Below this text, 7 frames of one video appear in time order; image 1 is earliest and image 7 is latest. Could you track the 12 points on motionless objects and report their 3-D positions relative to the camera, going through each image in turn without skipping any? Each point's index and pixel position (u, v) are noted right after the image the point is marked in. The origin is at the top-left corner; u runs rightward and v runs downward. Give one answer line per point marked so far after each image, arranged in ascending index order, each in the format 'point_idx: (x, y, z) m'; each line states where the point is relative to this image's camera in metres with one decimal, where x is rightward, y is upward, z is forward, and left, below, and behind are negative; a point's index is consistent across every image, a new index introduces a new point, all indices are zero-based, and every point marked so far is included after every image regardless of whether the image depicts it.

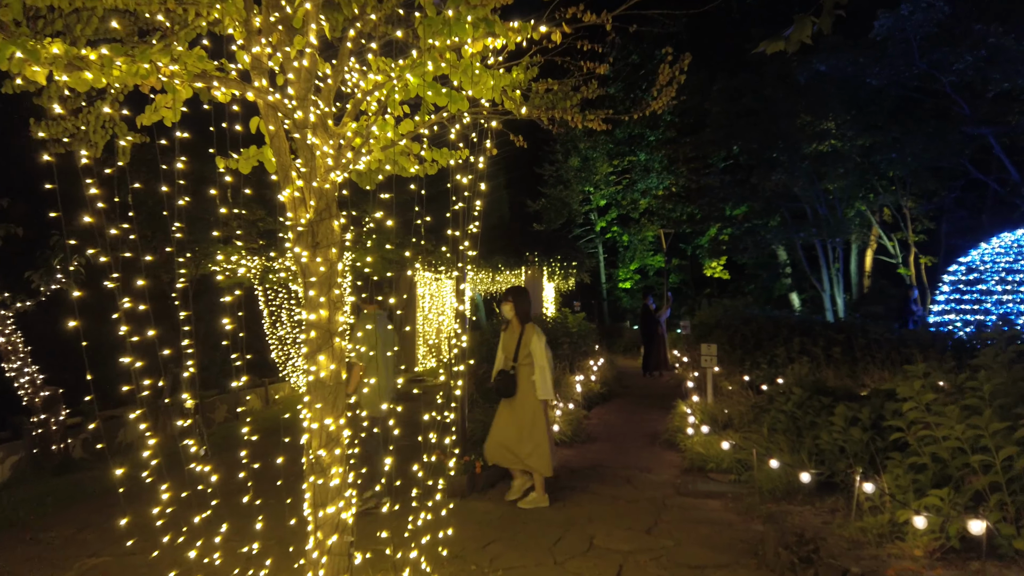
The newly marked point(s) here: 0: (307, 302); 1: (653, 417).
0: (-1.0, -0.1, +3.5) m
1: (+2.0, -1.9, +10.1) m
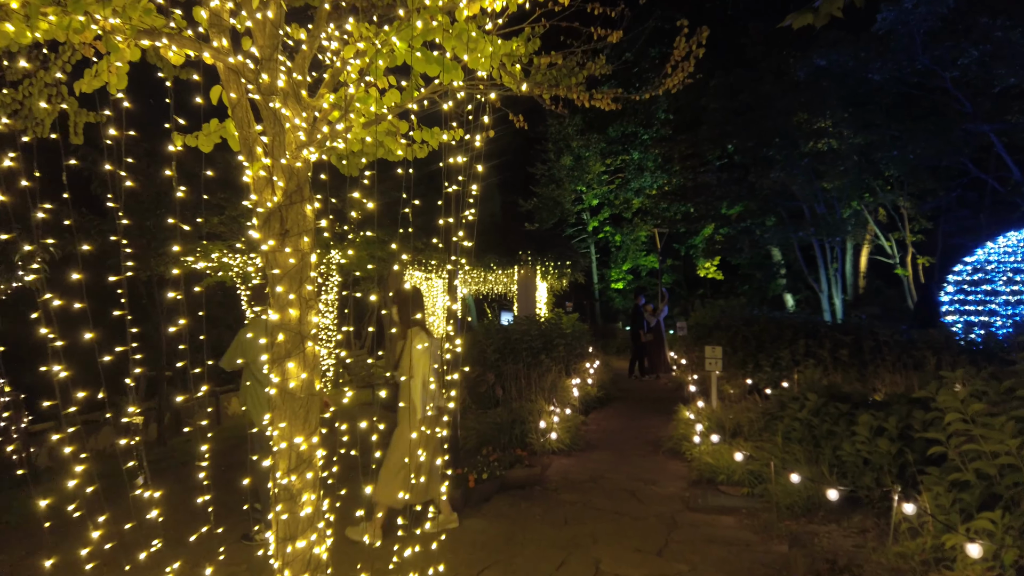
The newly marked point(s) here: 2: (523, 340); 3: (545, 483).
0: (-1.0, -0.1, +3.0) m
1: (+2.0, -1.8, +9.6) m
2: (+0.2, -0.8, +10.3) m
3: (+0.3, -1.8, +6.5) m
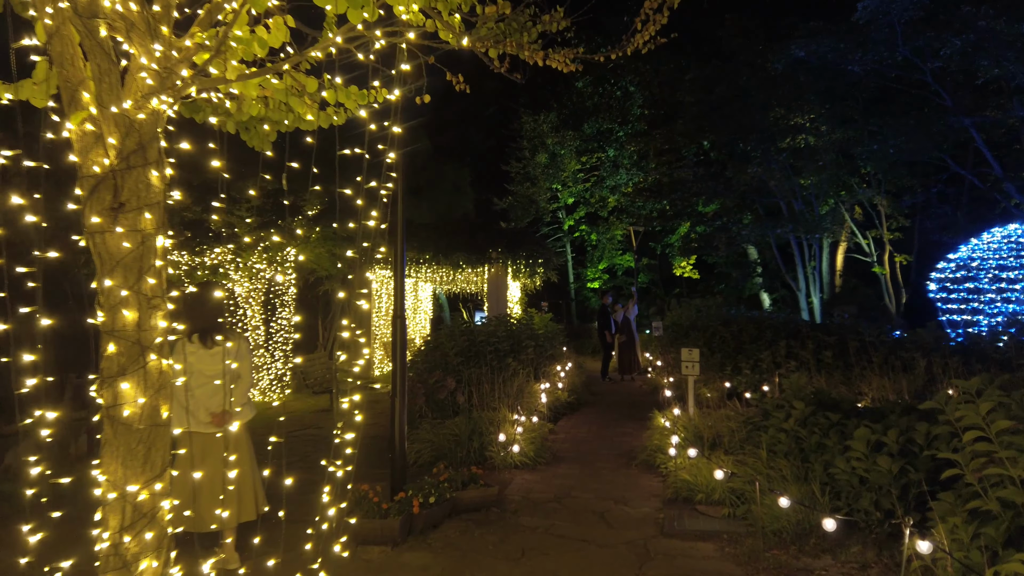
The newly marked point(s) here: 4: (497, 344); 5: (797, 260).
0: (-1.3, 0.0, +2.2) m
1: (+1.5, -1.8, +8.9) m
2: (-0.3, -0.7, +9.6) m
3: (-0.1, -1.8, +5.8) m
4: (-0.2, -0.8, +9.8) m
5: (+8.2, +0.8, +19.9) m
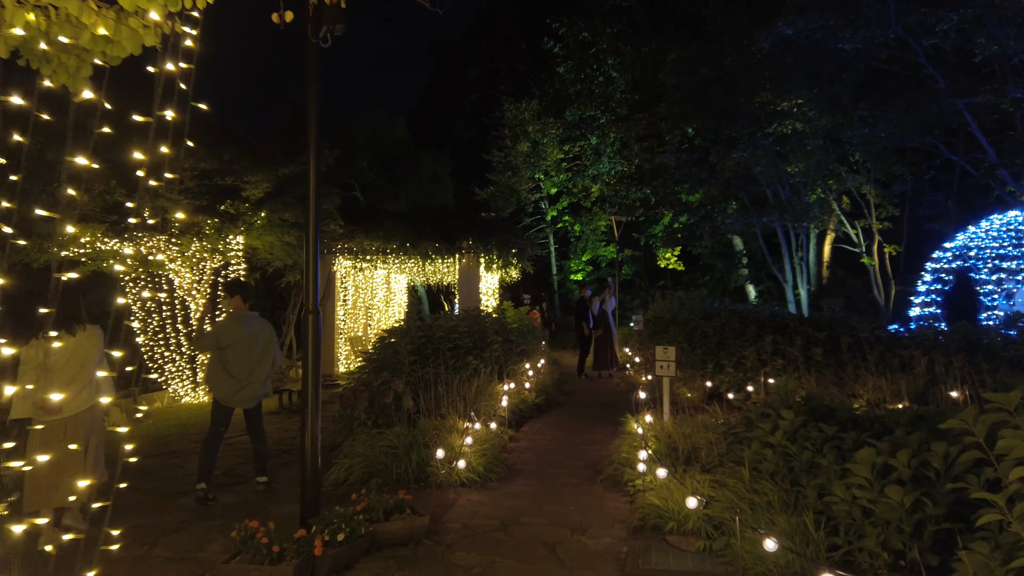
0: (-1.7, 0.0, +1.2) m
1: (+1.0, -1.7, +8.0) m
2: (-0.8, -0.6, +8.6) m
3: (-0.5, -1.7, +4.9) m
4: (-0.7, -0.7, +8.8) m
5: (+7.5, +1.0, +19.1) m
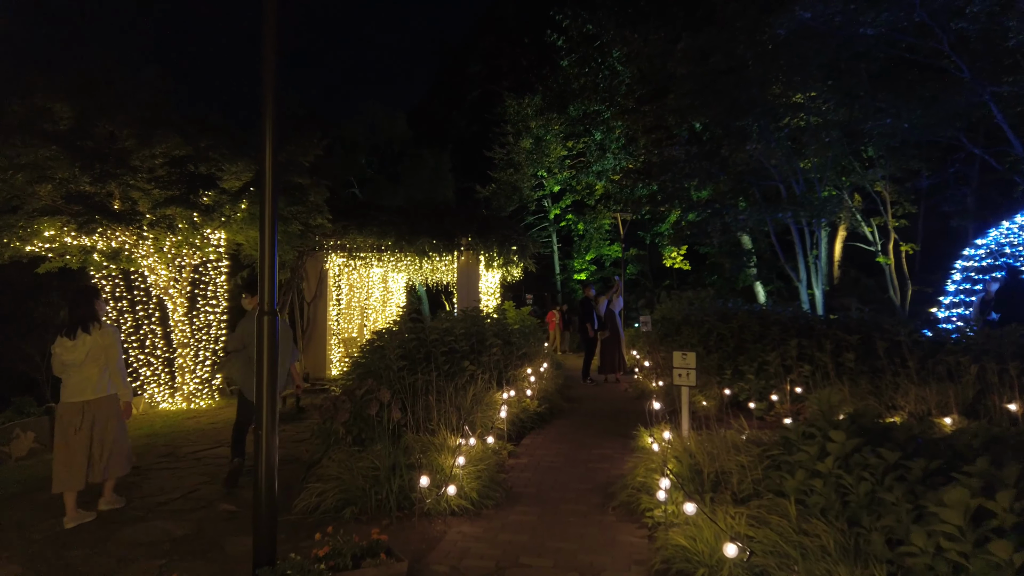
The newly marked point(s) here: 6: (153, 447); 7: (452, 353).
0: (-1.7, 0.0, +0.4) m
1: (+1.0, -1.7, +7.2) m
2: (-0.8, -0.6, +7.8) m
3: (-0.5, -1.7, +4.1) m
4: (-0.7, -0.6, +8.0) m
5: (+7.5, +1.0, +18.2) m
6: (-4.3, -1.9, +8.3) m
7: (-0.7, -0.7, +7.9) m
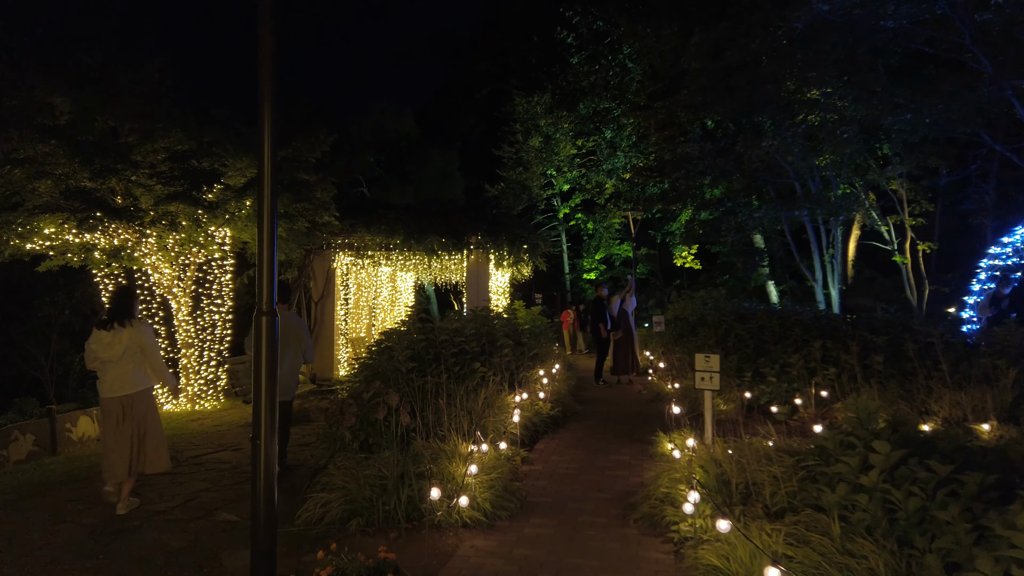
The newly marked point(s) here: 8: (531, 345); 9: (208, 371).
0: (-1.6, 0.0, +0.1) m
1: (+1.1, -1.7, +6.9) m
2: (-0.7, -0.6, +7.5) m
3: (-0.4, -1.7, +3.8) m
4: (-0.5, -0.6, +7.7) m
5: (+7.8, +1.1, +17.8) m
6: (-4.1, -1.9, +8.1) m
7: (-0.6, -0.7, +7.7) m
8: (+0.2, -0.8, +9.7) m
9: (-4.6, -1.3, +10.7) m
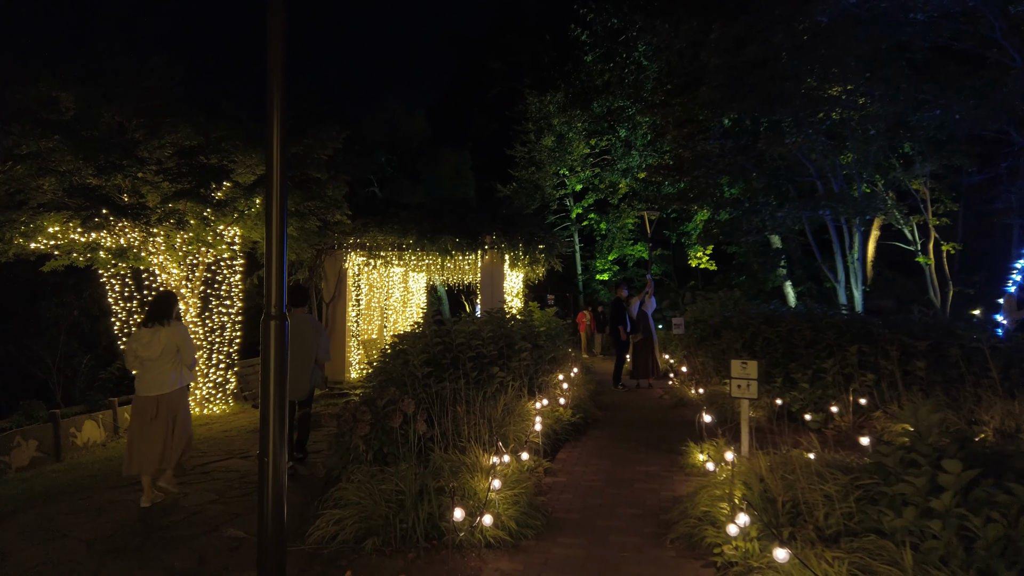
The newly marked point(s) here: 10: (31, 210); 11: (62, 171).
0: (-1.5, 0.0, -0.2) m
1: (+1.3, -1.7, +6.5) m
2: (-0.5, -0.6, +7.2) m
3: (-0.3, -1.7, +3.4) m
4: (-0.3, -0.6, +7.3) m
5: (+8.1, +1.0, +17.4) m
6: (-3.9, -1.9, +7.8) m
7: (-0.3, -0.7, +7.3) m
8: (+0.5, -0.8, +9.3) m
9: (-4.4, -1.3, +10.4) m
10: (-5.6, +0.9, +8.1) m
11: (-5.2, +1.3, +8.0) m
